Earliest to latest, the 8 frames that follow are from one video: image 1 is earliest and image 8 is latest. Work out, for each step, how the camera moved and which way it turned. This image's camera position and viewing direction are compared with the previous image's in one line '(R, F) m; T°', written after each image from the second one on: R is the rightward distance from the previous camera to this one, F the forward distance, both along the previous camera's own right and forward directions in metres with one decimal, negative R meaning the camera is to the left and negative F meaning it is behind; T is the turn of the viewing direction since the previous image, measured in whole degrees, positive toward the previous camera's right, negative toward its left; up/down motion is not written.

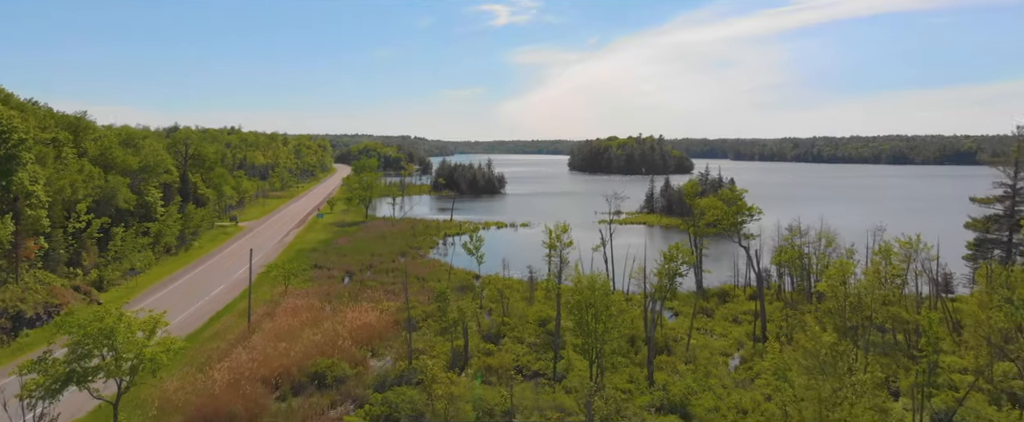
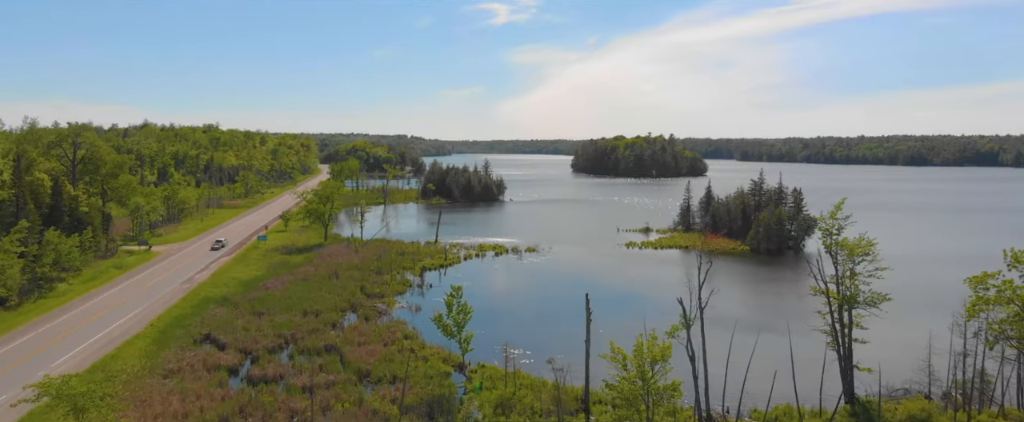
(-0.3, +15.2) m; 0°
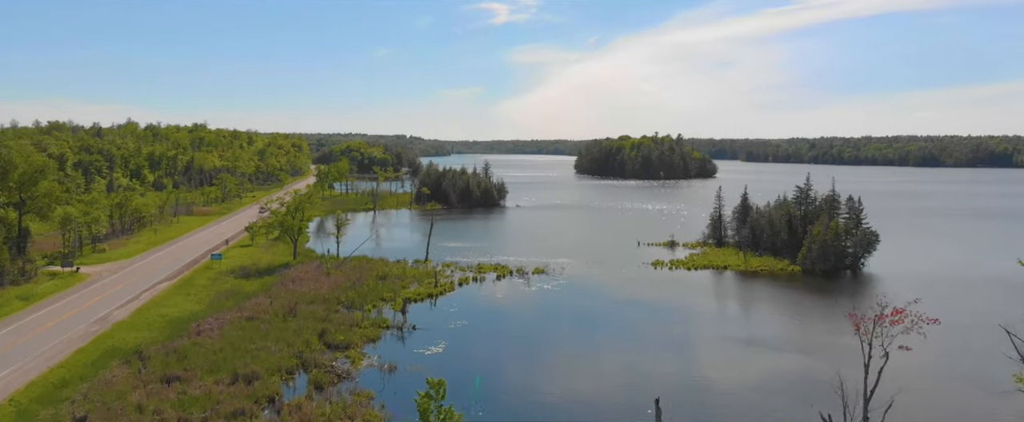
(-0.3, +8.2) m; 0°
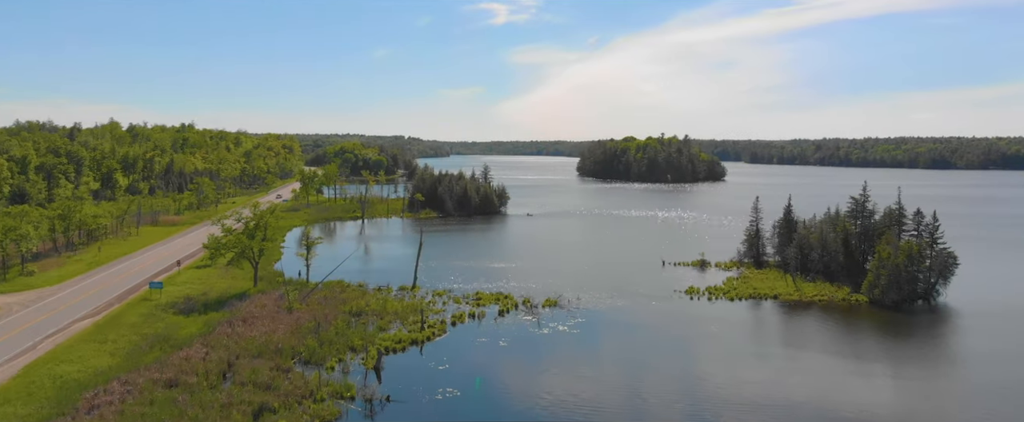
(-0.3, +7.2) m; 0°
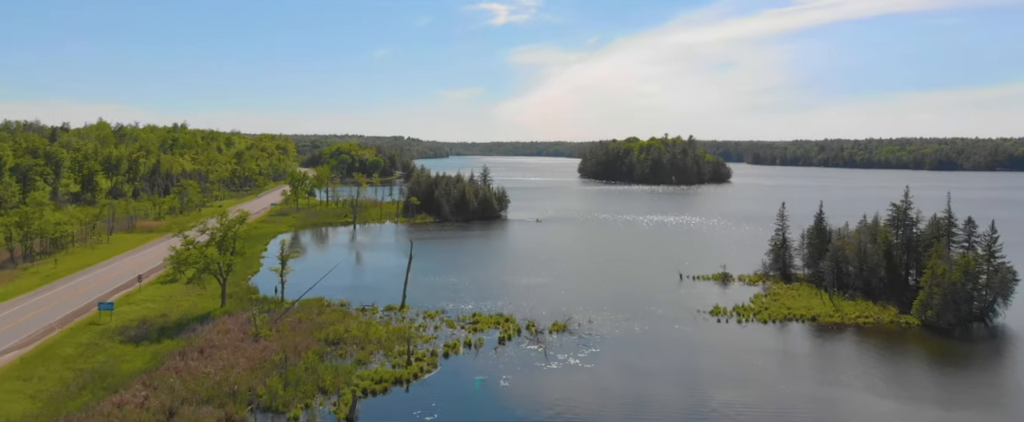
(-0.1, +4.2) m; 0°
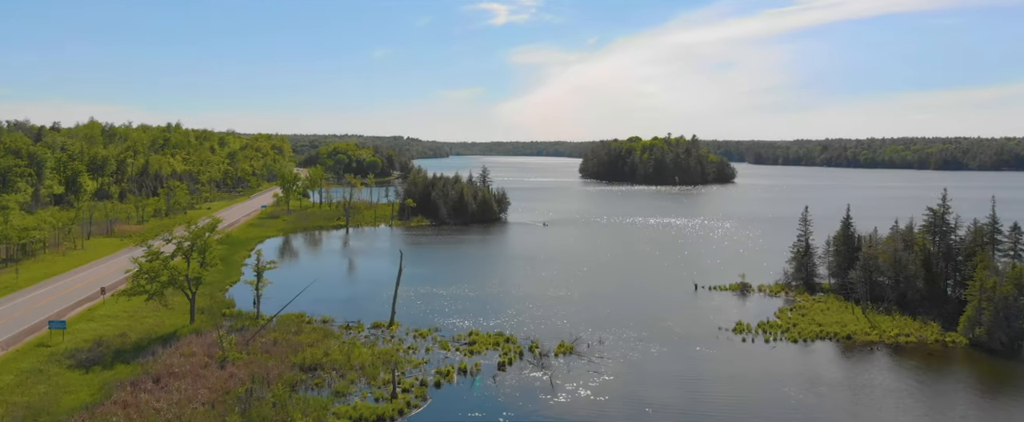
(0.0, +3.1) m; 0°
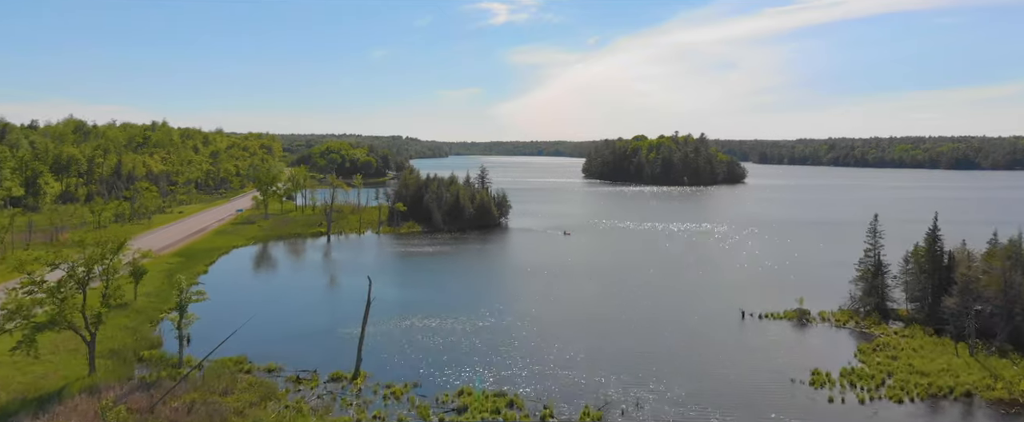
(-0.2, +7.0) m; 0°
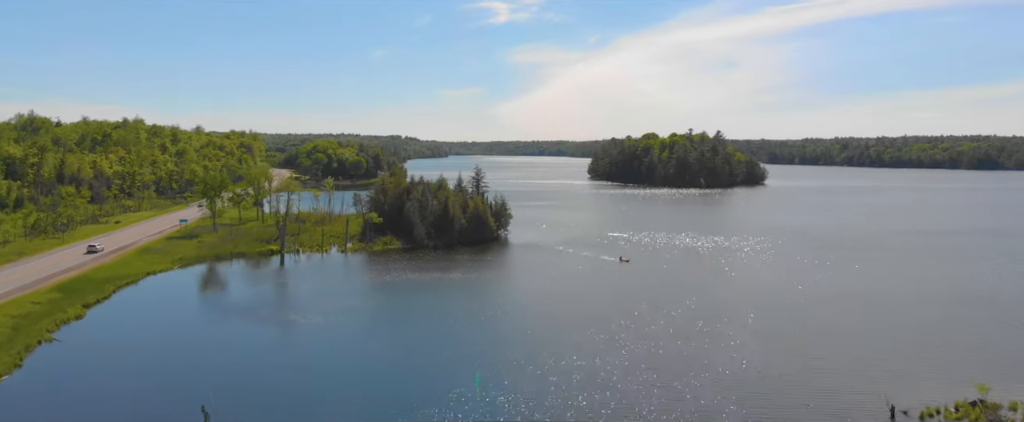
(0.0, +11.5) m; 0°
